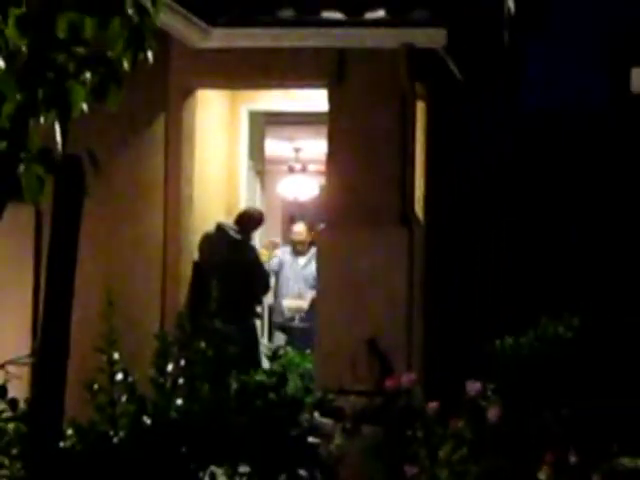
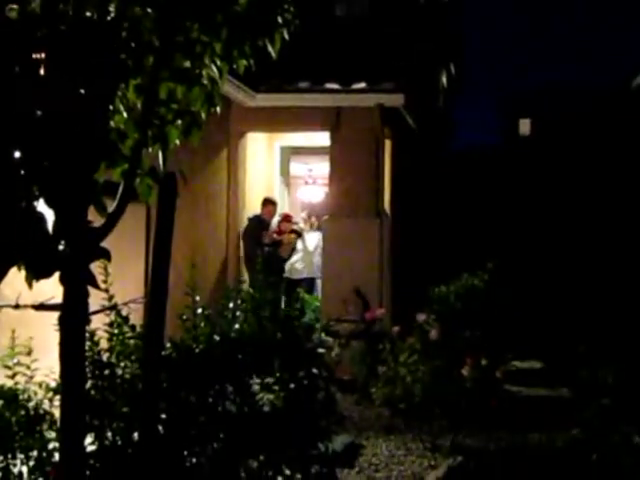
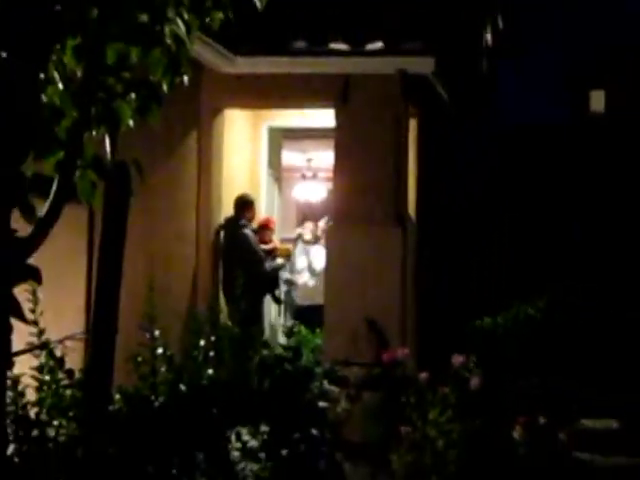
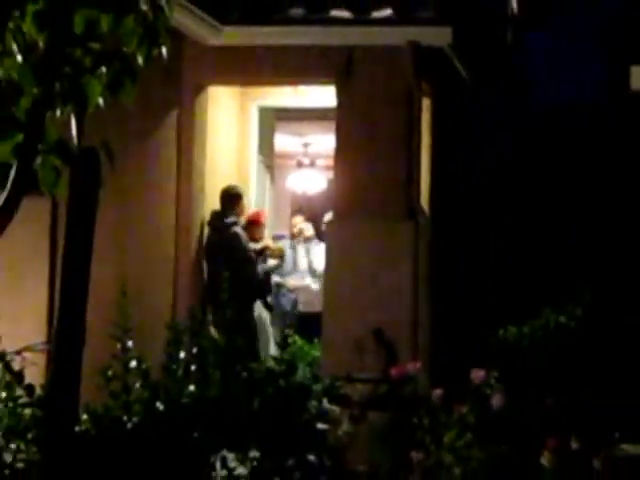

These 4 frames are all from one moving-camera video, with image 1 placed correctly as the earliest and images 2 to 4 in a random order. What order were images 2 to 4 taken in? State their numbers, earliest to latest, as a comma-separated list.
4, 3, 2
